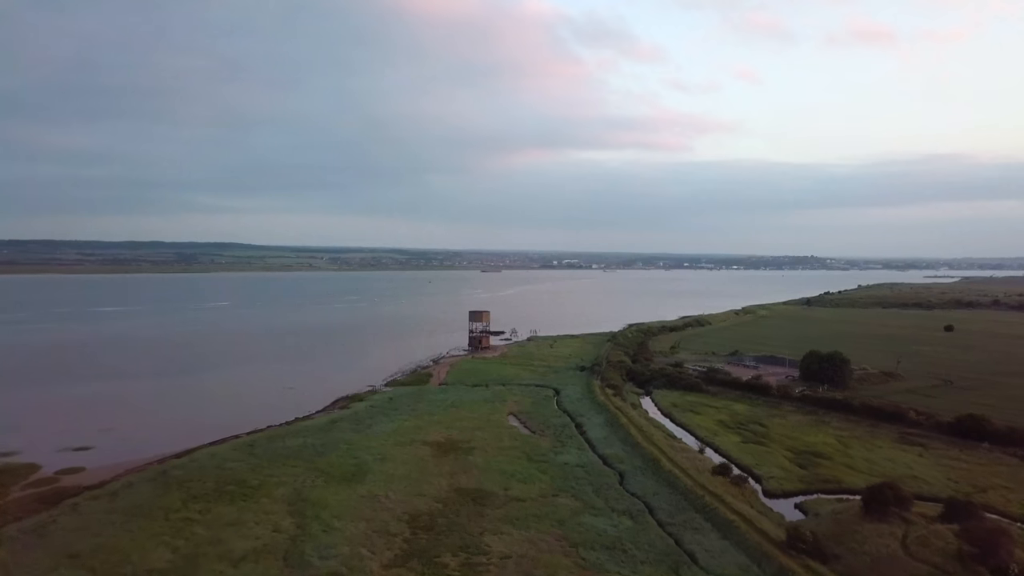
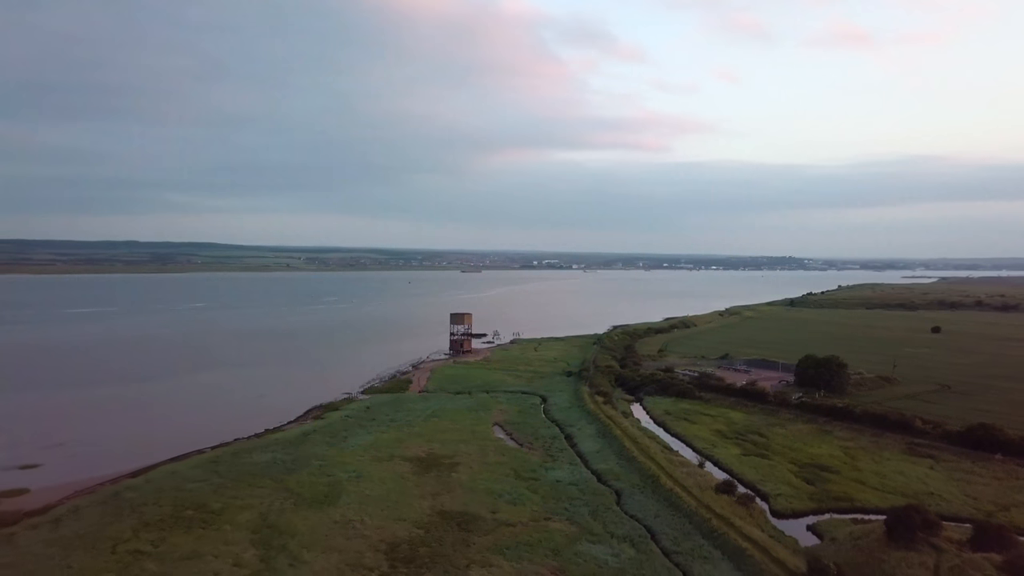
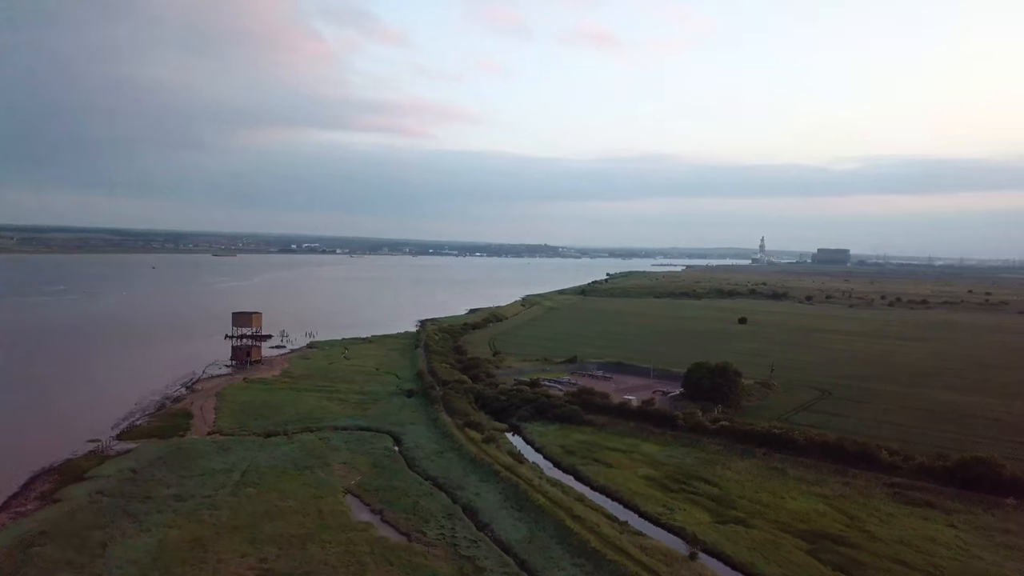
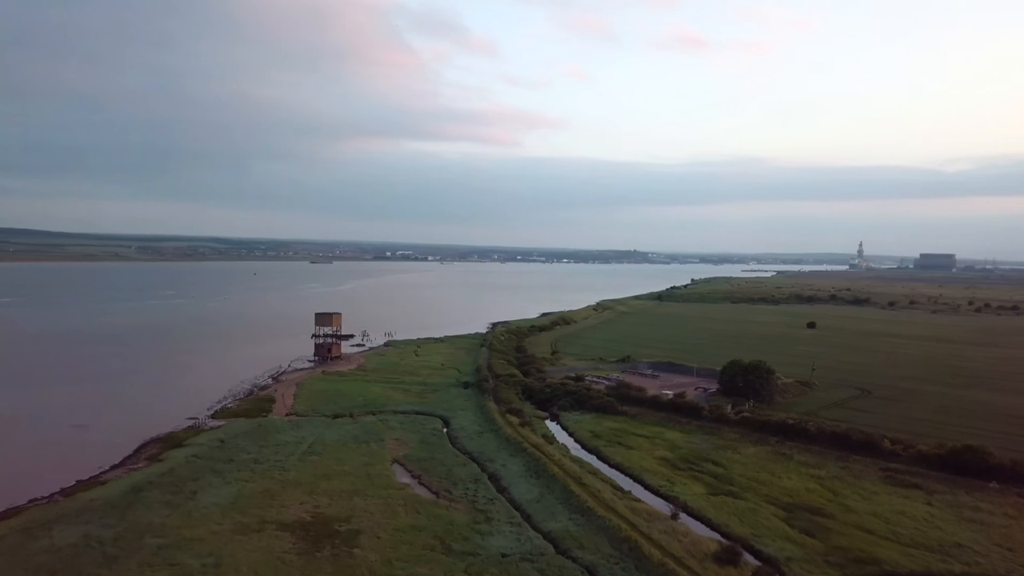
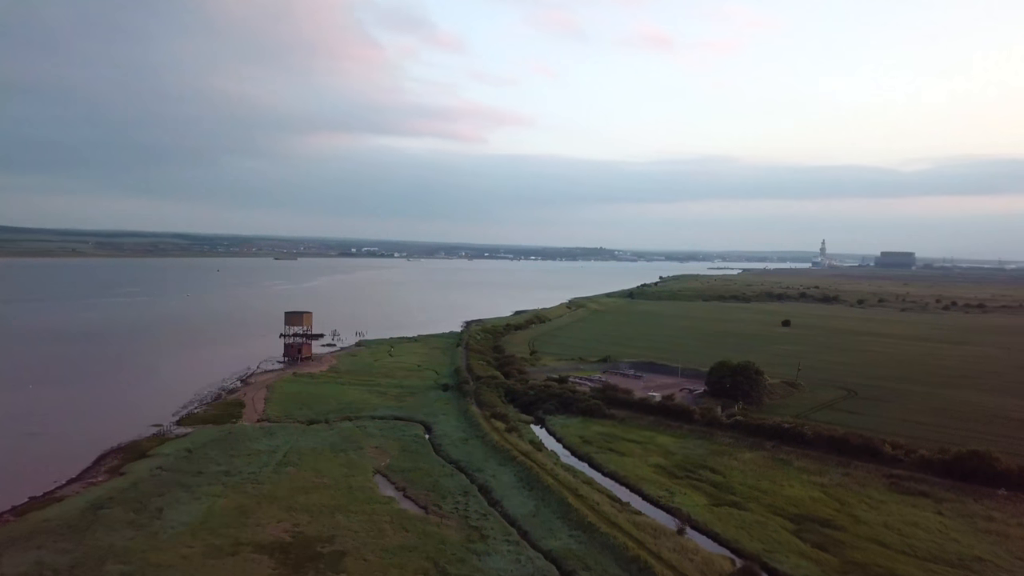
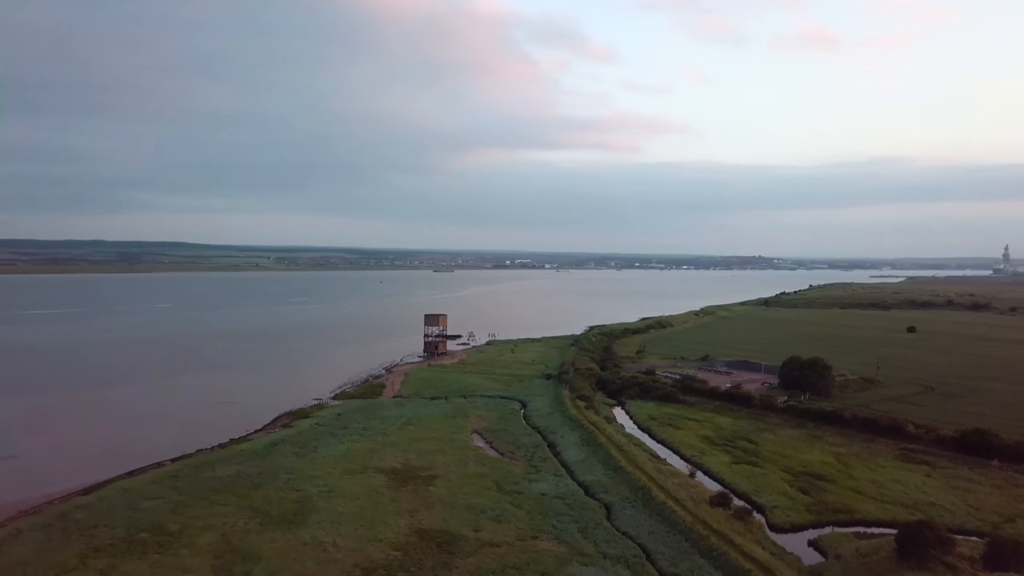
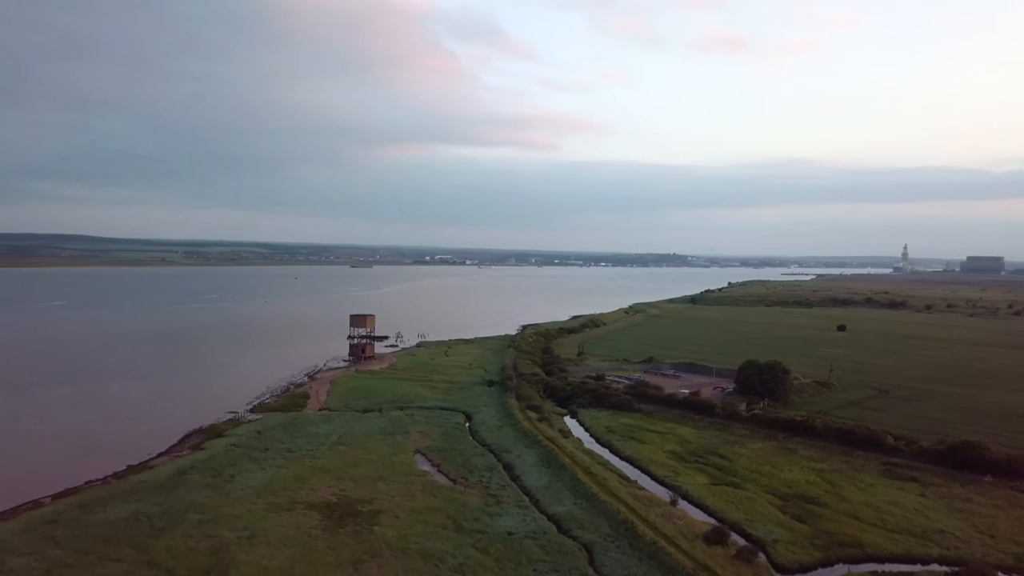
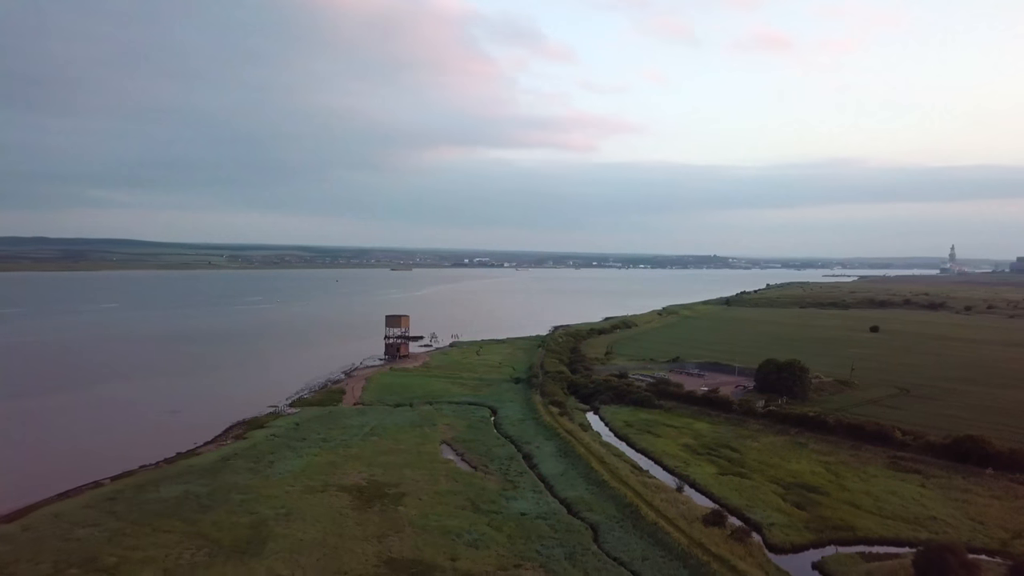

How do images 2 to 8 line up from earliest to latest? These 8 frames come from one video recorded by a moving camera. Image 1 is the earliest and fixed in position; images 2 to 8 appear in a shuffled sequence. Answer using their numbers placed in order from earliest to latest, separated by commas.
2, 6, 8, 7, 4, 5, 3
